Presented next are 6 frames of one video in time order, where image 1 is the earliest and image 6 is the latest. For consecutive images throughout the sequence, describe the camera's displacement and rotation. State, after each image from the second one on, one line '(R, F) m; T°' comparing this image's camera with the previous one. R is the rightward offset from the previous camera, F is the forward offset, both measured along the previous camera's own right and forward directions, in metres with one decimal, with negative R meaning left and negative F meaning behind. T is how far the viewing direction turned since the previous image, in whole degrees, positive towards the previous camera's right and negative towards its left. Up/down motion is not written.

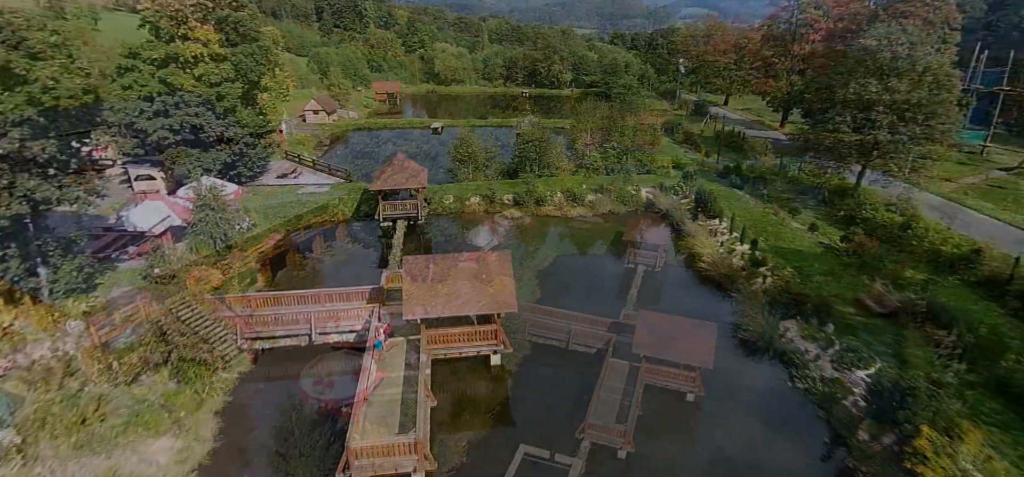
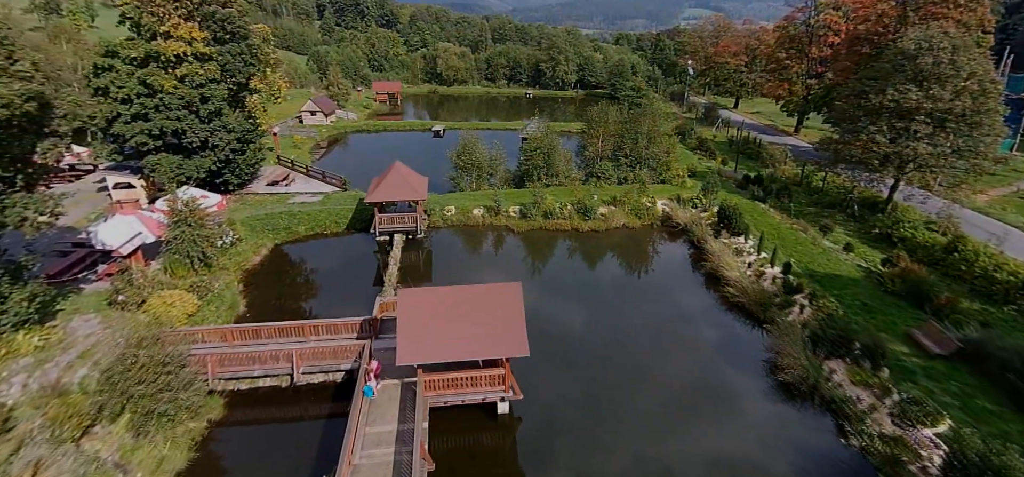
(-0.3, +2.0) m; 0°
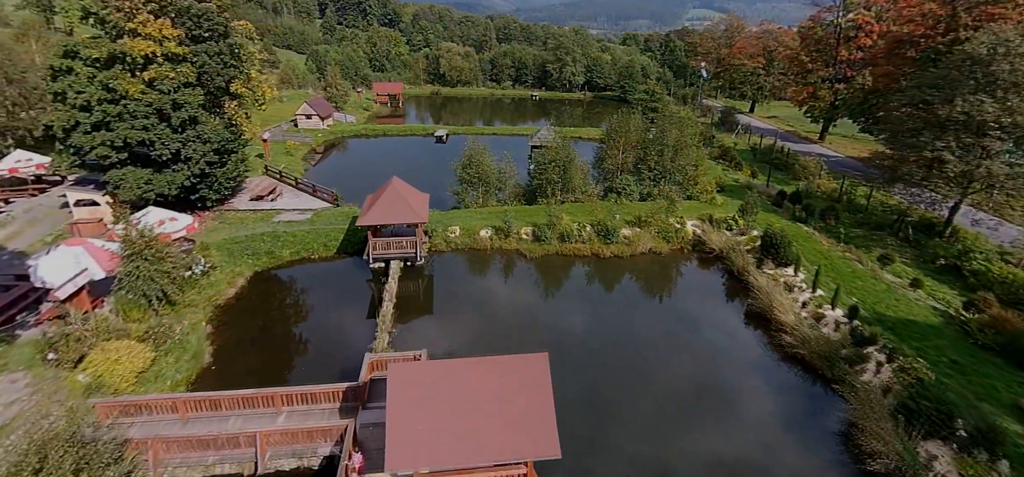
(-0.5, +3.0) m; 0°
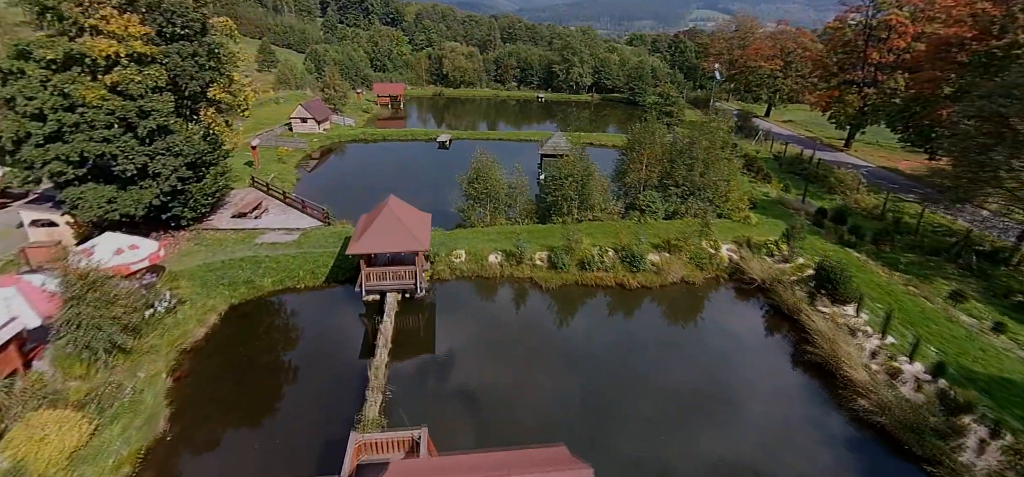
(-0.5, +2.8) m; 0°
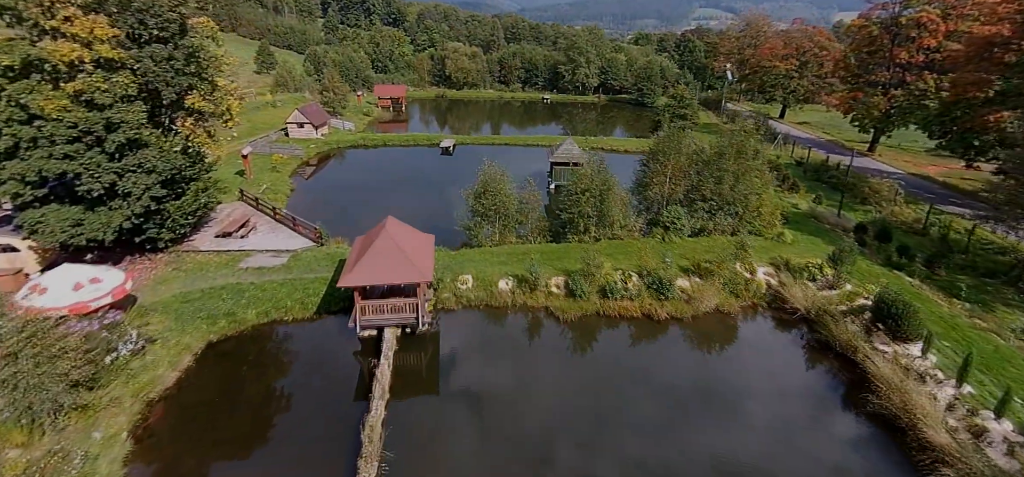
(-0.4, +2.2) m; 0°
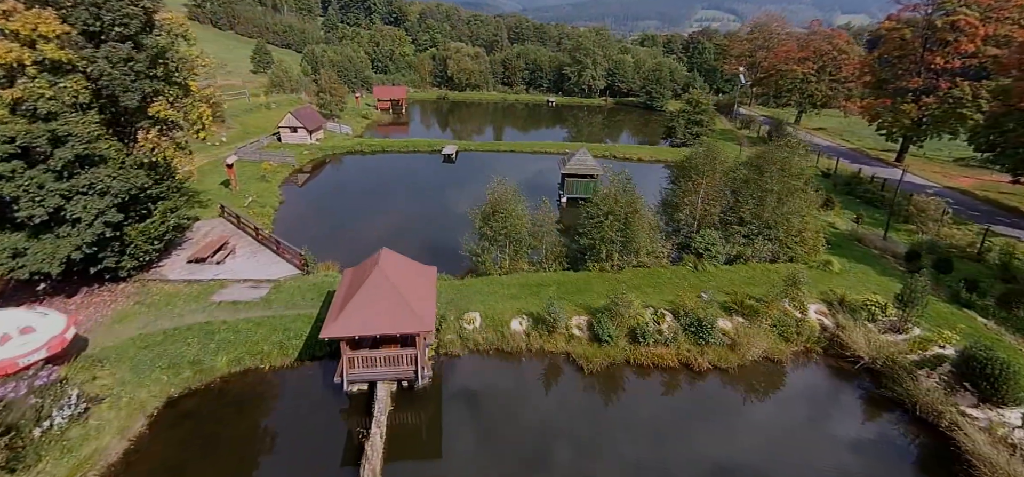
(-0.6, +2.6) m; 0°
